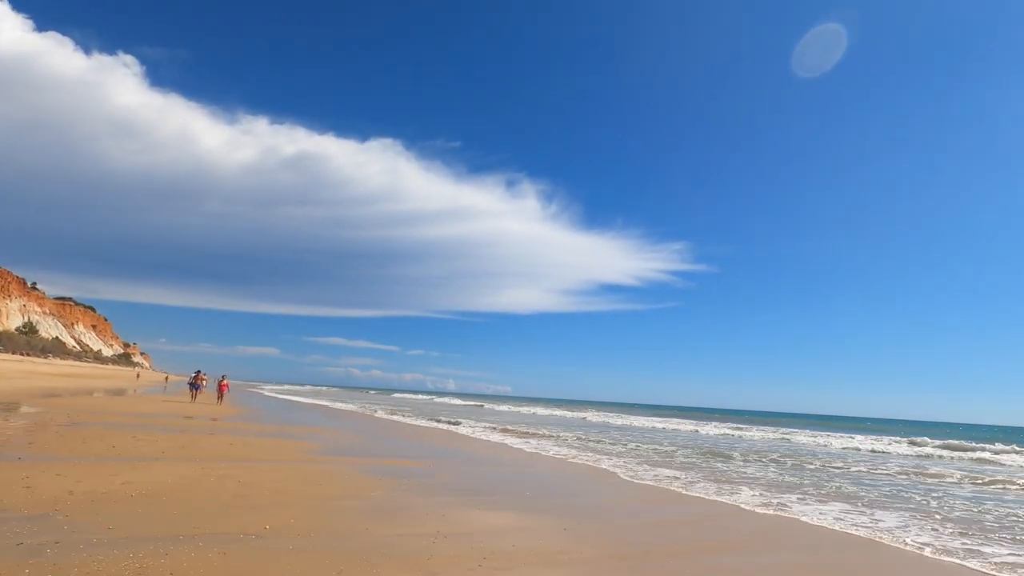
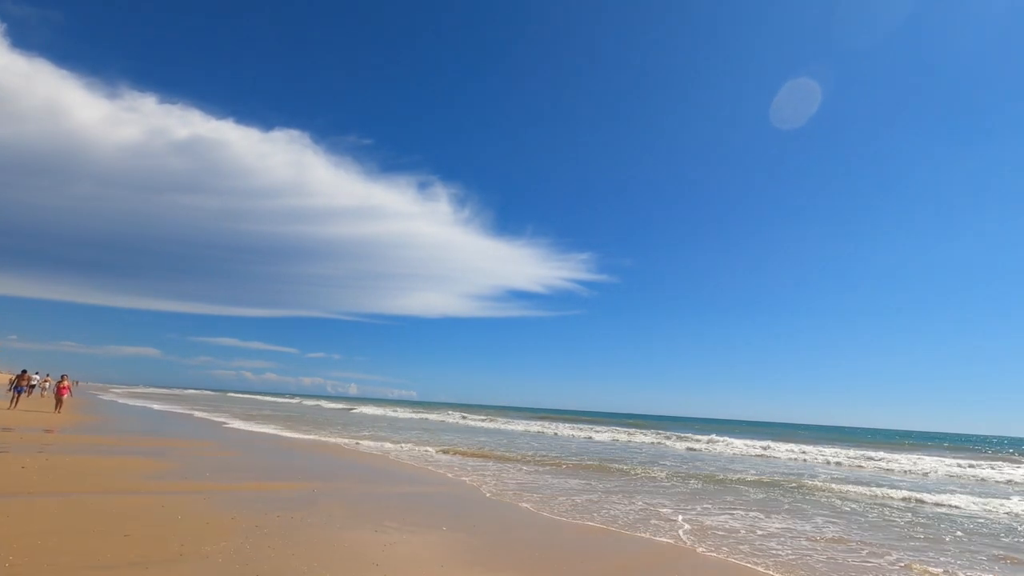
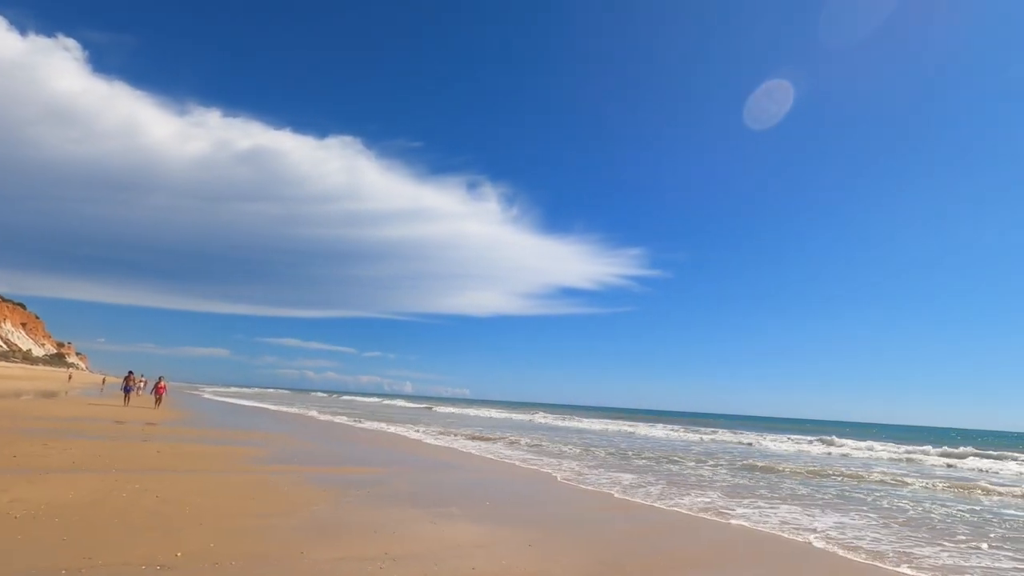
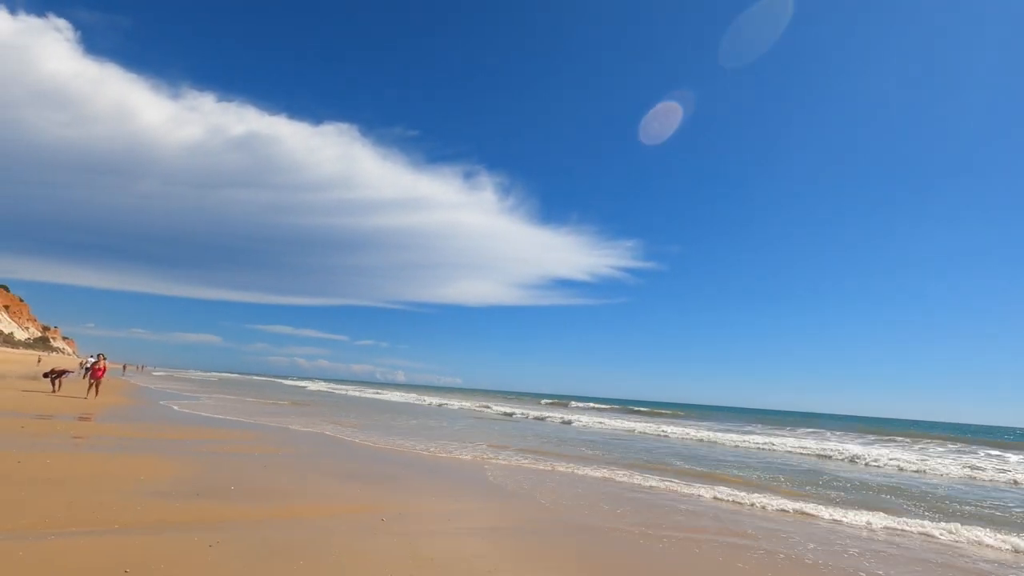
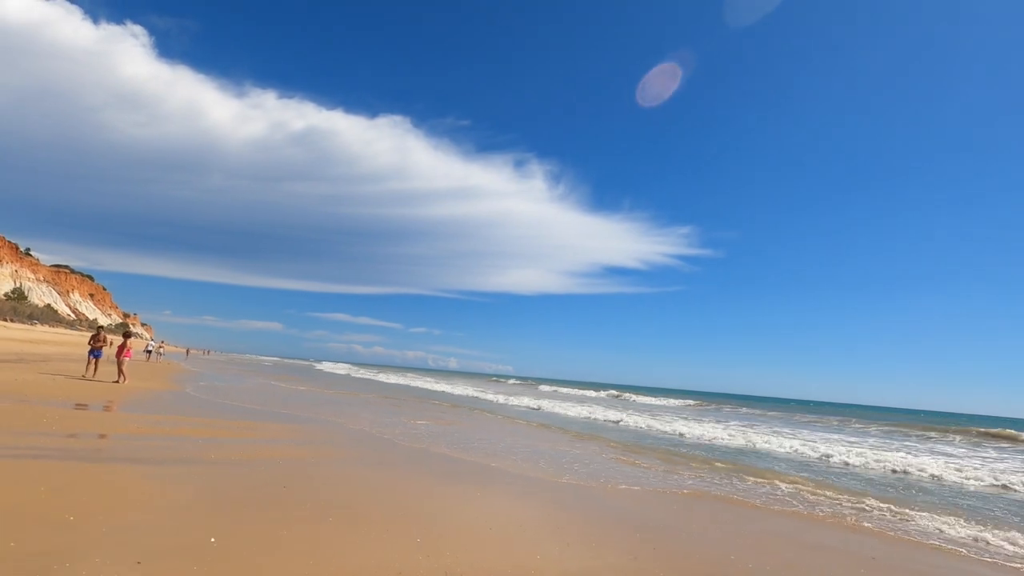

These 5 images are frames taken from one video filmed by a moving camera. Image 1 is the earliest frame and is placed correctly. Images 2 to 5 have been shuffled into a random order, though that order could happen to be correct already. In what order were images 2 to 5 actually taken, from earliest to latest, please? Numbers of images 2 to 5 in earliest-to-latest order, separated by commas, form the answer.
3, 2, 4, 5
